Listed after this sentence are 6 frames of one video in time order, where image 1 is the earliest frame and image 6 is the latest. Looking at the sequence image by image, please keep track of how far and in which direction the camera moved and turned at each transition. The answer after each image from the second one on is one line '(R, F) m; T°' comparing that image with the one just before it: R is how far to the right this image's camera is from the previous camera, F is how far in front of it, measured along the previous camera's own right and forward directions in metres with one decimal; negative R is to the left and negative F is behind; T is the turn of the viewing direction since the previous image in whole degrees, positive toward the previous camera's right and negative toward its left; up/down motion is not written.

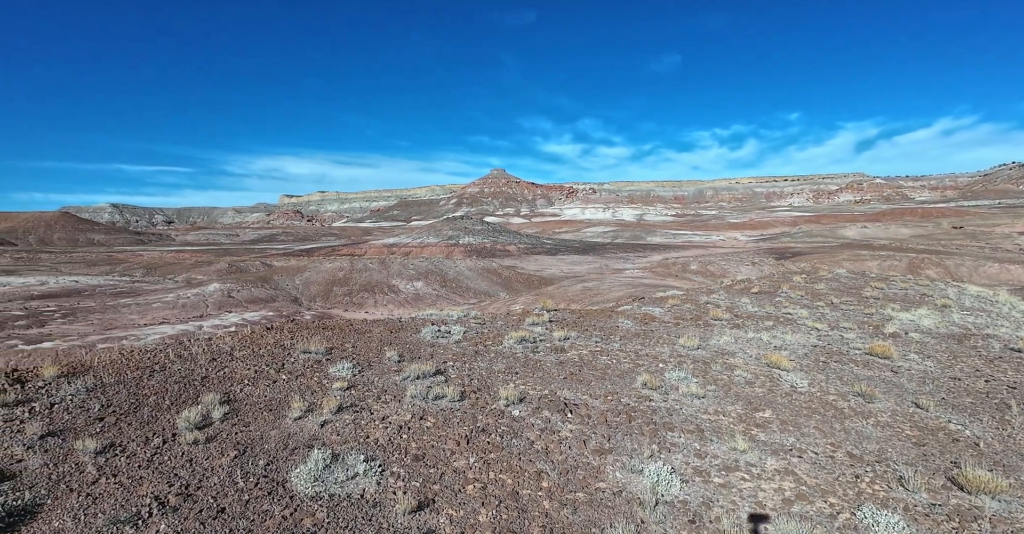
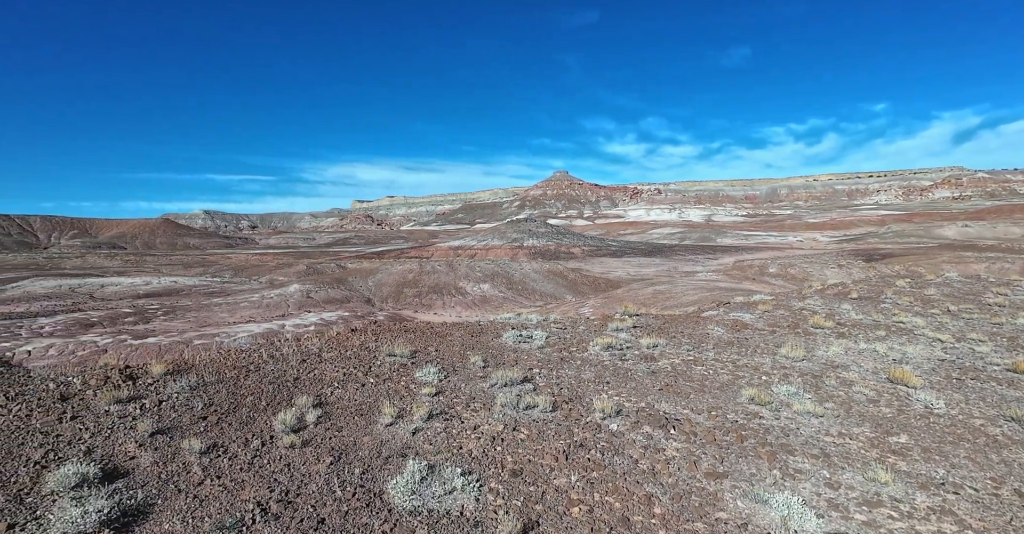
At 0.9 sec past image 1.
(-0.5, +0.4) m; -7°
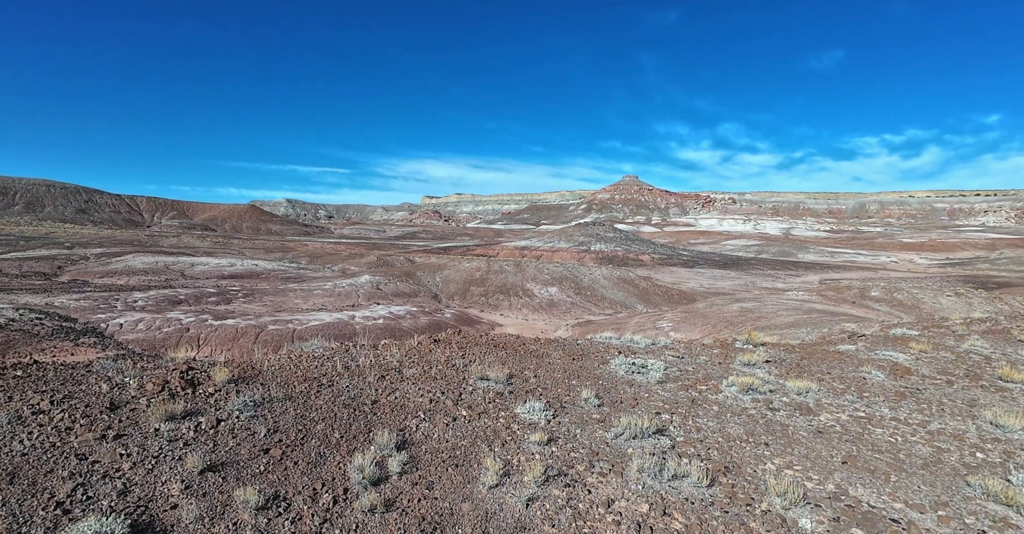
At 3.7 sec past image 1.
(-0.9, +1.6) m; -7°
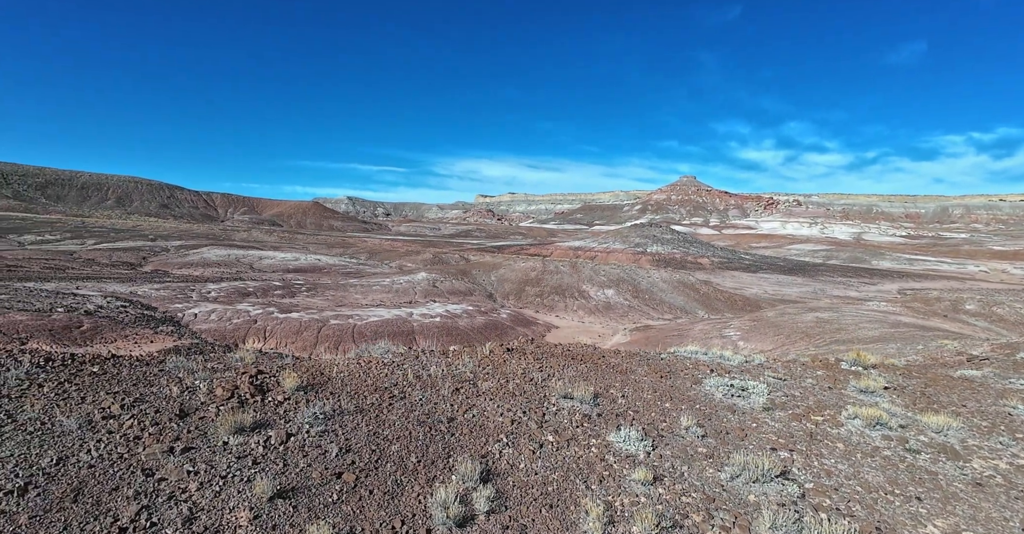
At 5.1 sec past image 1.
(-0.5, +0.7) m; -6°
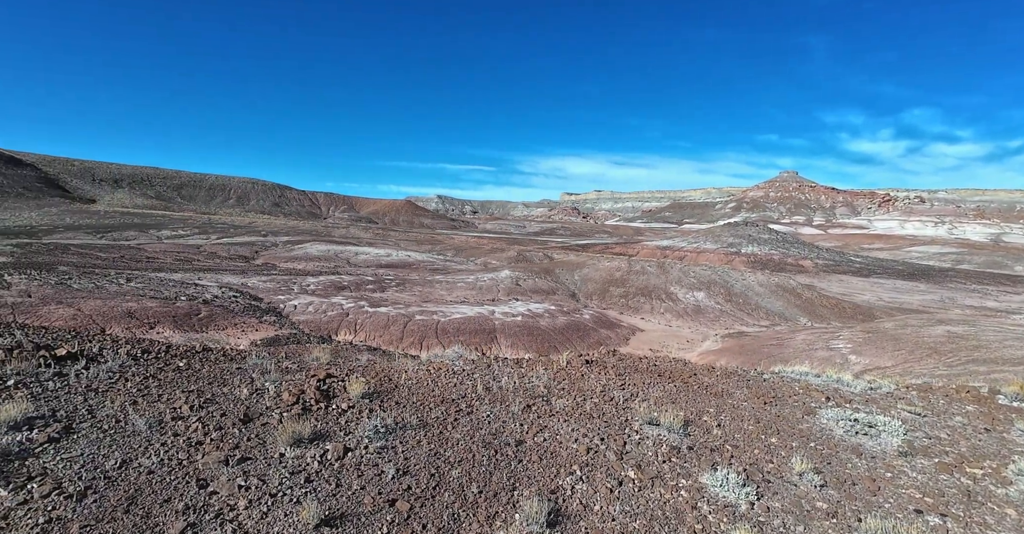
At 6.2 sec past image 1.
(+0.1, +0.6) m; -9°
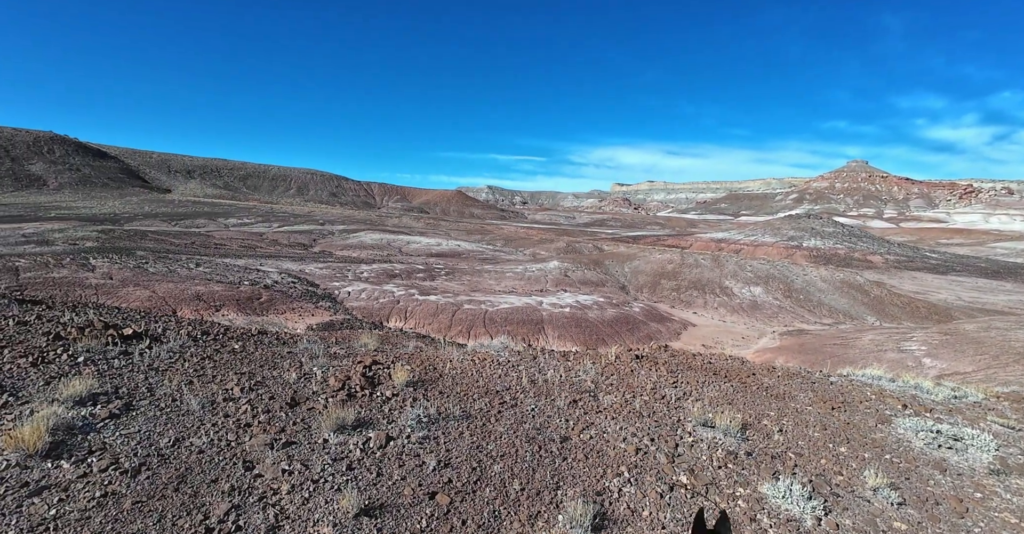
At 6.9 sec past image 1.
(0.0, +0.2) m; -5°
